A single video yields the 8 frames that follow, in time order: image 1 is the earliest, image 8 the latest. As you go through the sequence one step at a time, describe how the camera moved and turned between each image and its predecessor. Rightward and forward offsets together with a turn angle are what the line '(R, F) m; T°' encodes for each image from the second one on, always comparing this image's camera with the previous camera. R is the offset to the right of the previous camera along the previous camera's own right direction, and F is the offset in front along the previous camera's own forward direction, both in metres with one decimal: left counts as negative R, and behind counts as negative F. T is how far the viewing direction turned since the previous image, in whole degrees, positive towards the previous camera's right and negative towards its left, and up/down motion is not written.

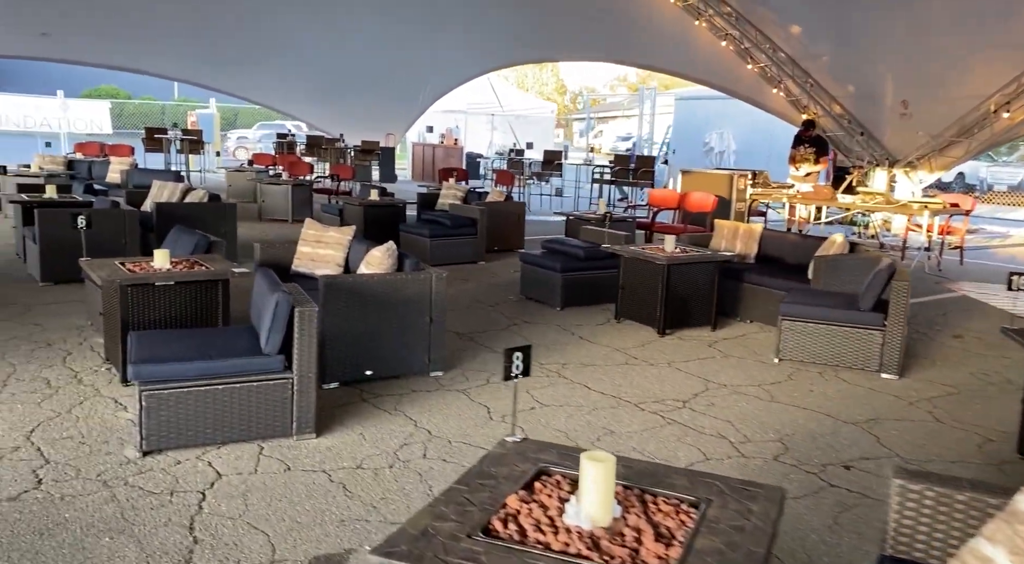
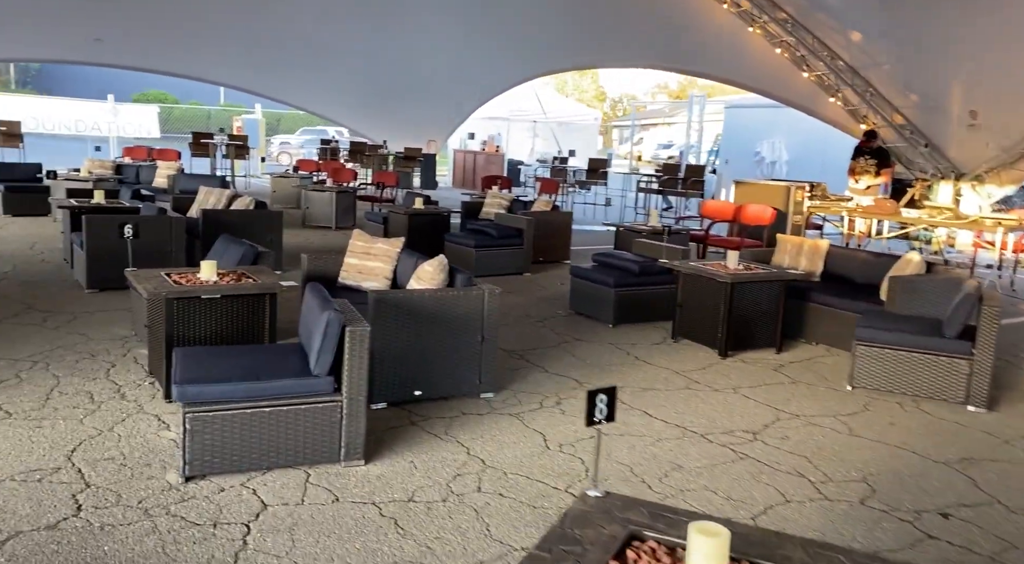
(-0.1, +0.2) m; -3°
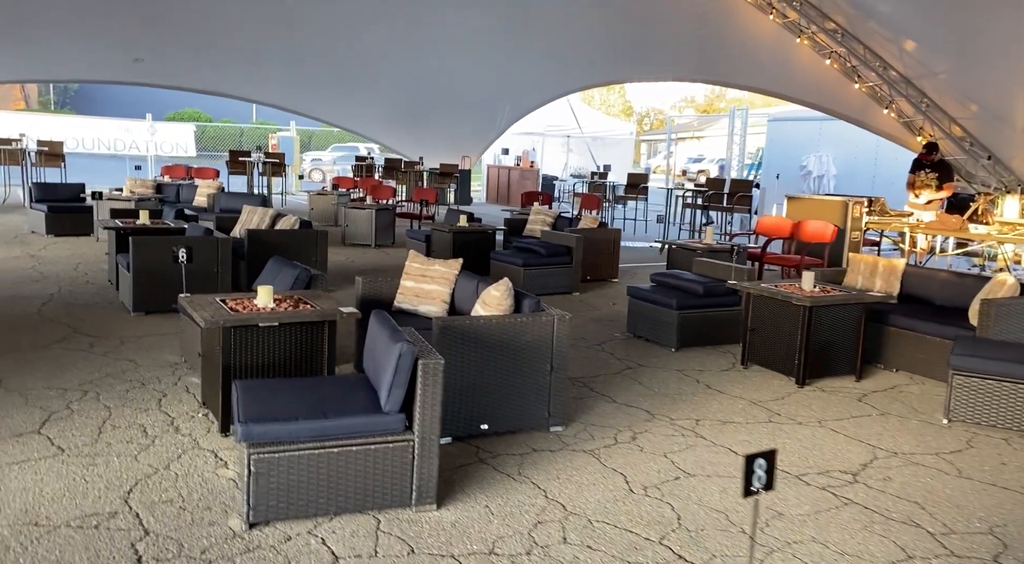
(-0.2, +0.2) m; -2°
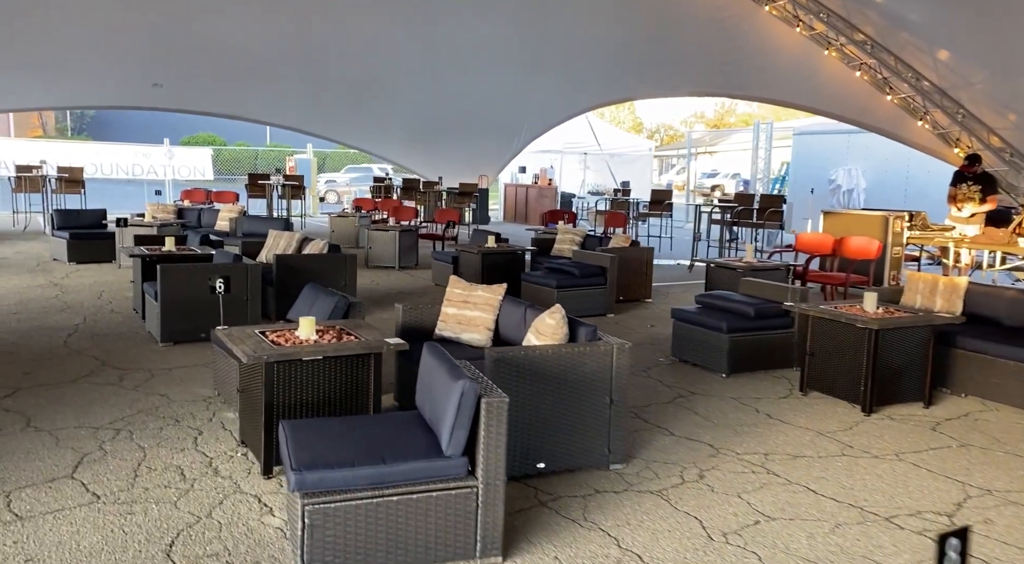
(-0.2, +0.2) m; -1°
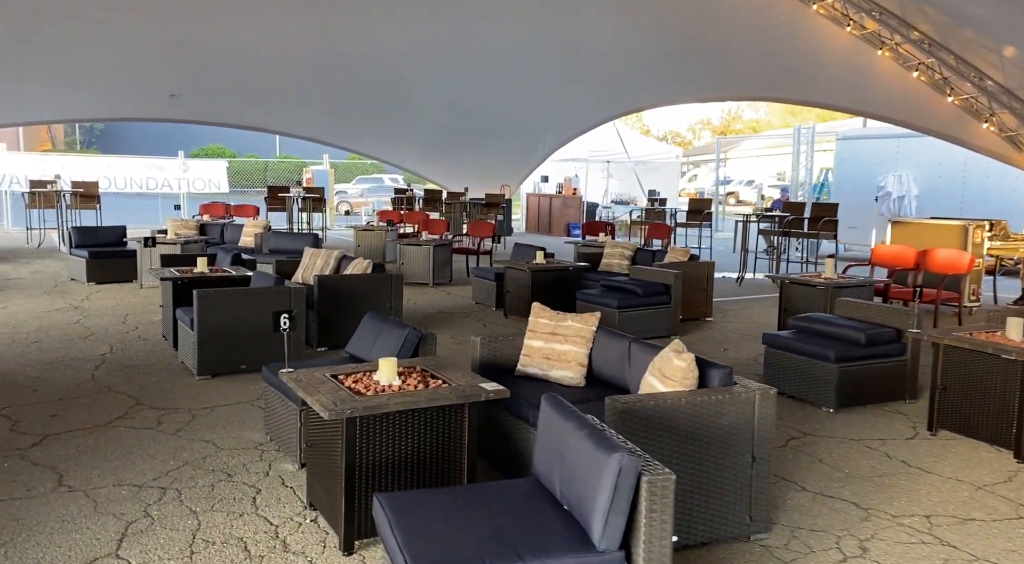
(-0.4, +0.5) m; -1°
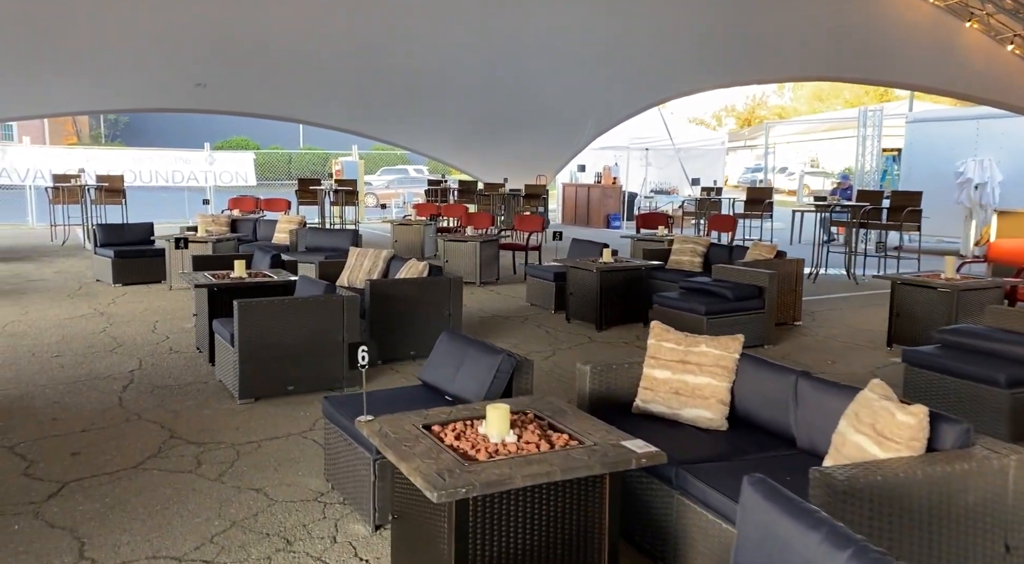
(-0.4, +0.7) m; -2°
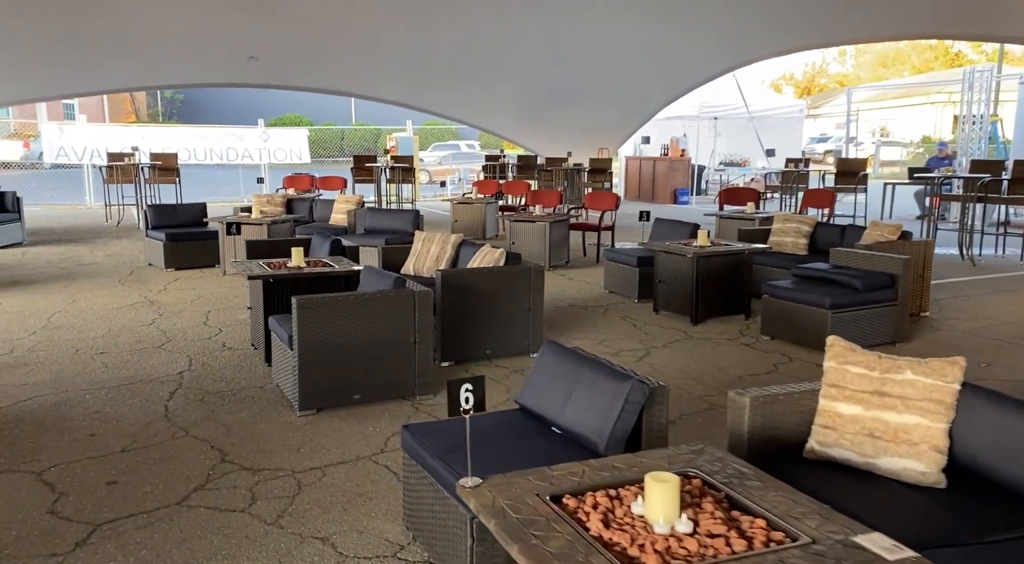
(-0.3, +0.7) m; -4°
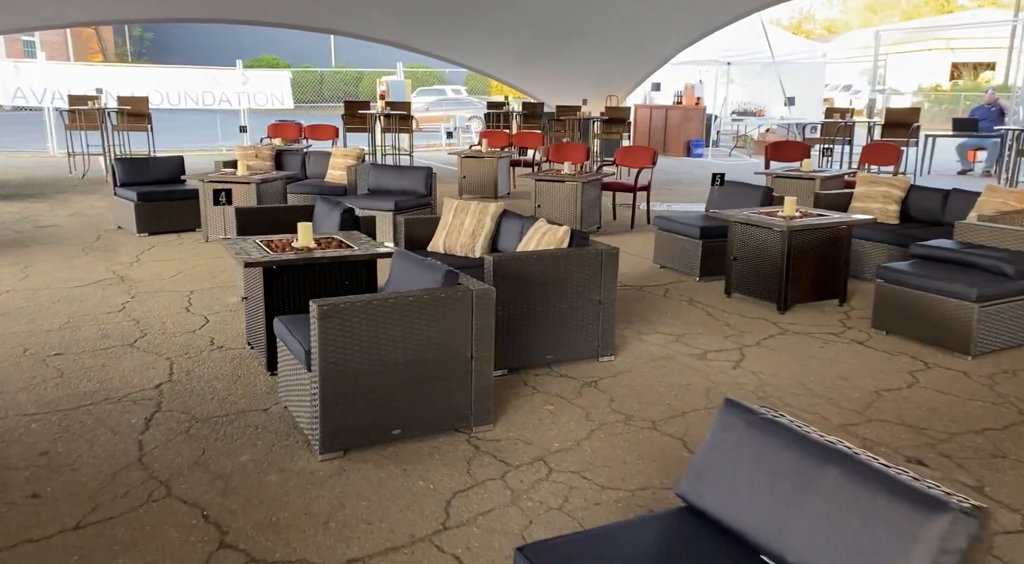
(-0.4, +1.0) m; +1°
